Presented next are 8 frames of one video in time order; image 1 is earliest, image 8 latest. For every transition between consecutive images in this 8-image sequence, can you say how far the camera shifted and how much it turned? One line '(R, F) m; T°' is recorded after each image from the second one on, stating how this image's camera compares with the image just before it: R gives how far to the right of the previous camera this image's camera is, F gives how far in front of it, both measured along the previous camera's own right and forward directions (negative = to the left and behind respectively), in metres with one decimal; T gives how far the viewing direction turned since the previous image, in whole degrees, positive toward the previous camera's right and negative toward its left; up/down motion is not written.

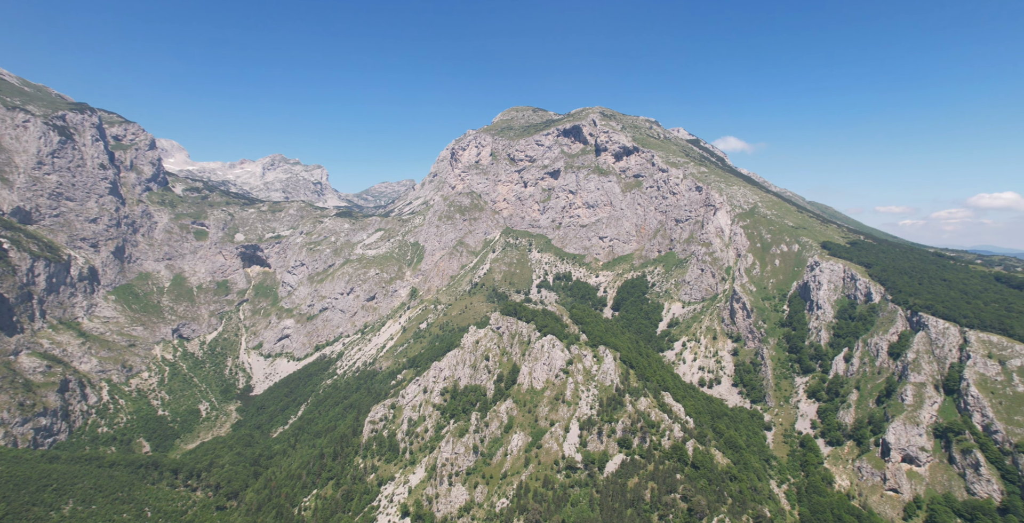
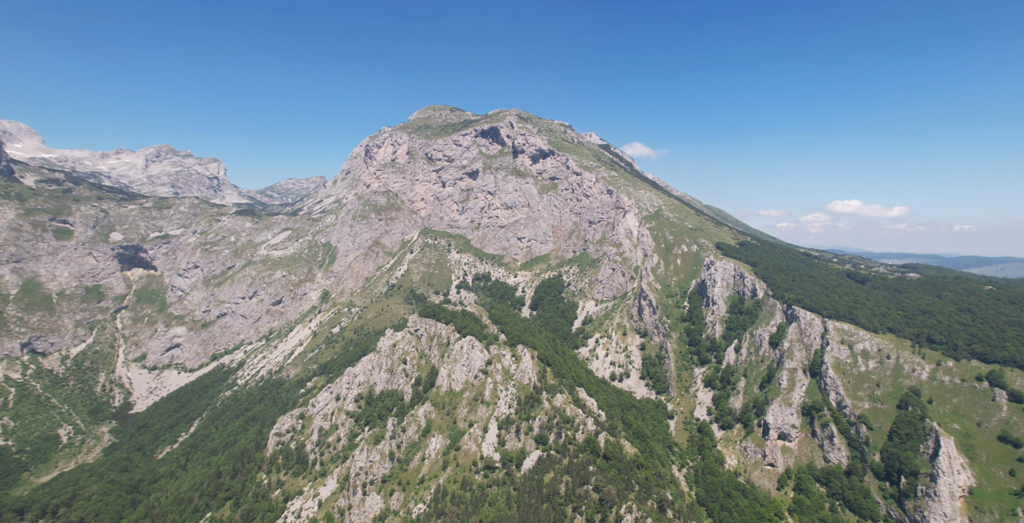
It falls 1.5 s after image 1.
(+3.9, -0.2) m; +9°
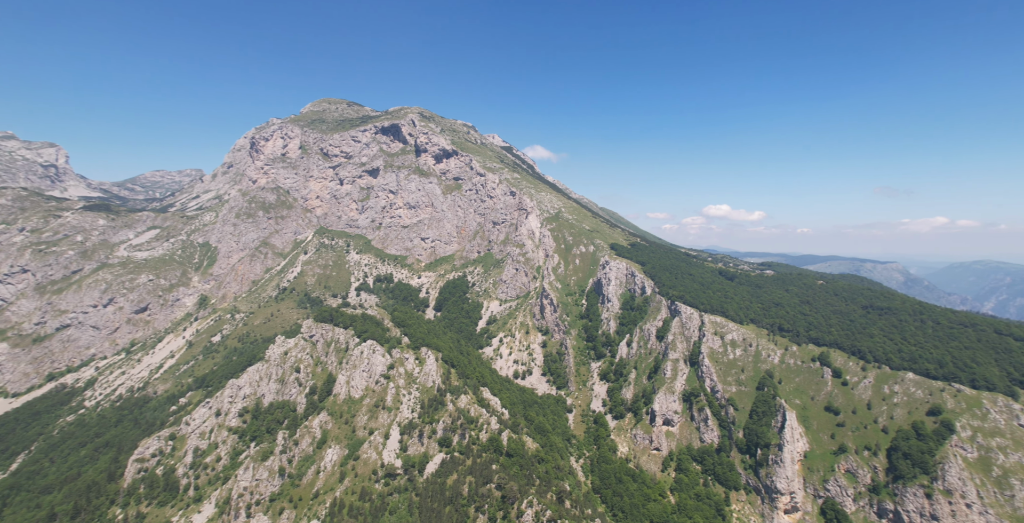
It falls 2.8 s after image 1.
(+5.3, -0.1) m; +11°
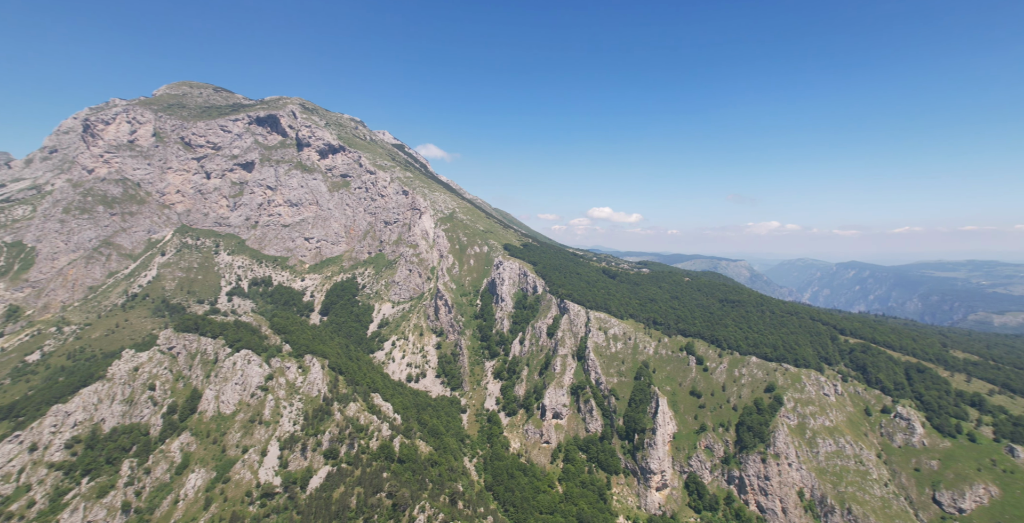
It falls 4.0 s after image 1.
(+4.2, 0.0) m; +12°
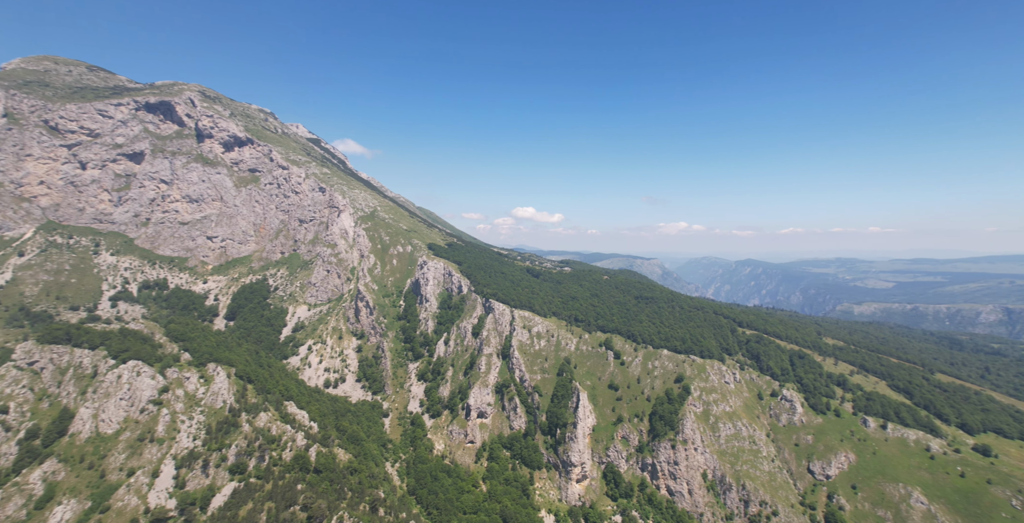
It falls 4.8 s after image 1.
(+3.5, -0.2) m; +8°
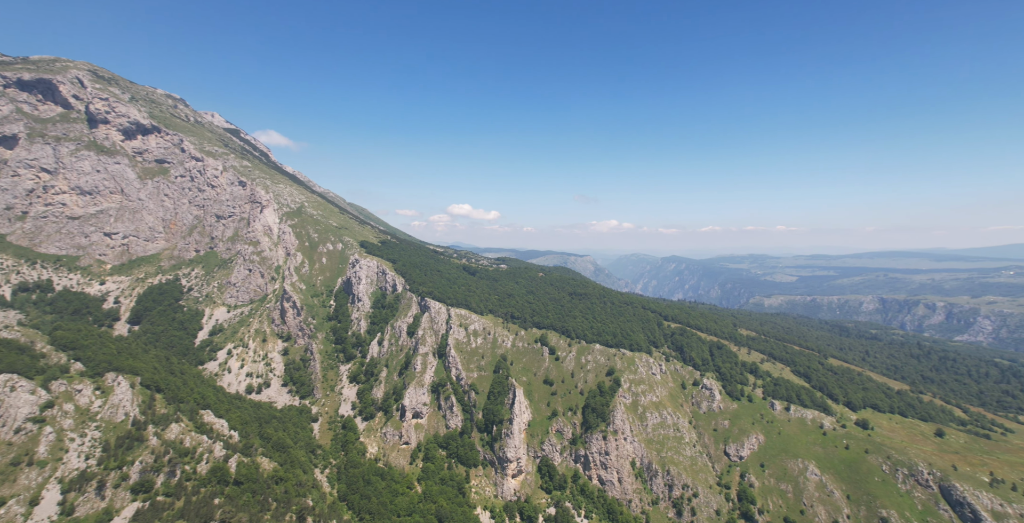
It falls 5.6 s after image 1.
(+2.9, +0.1) m; +7°
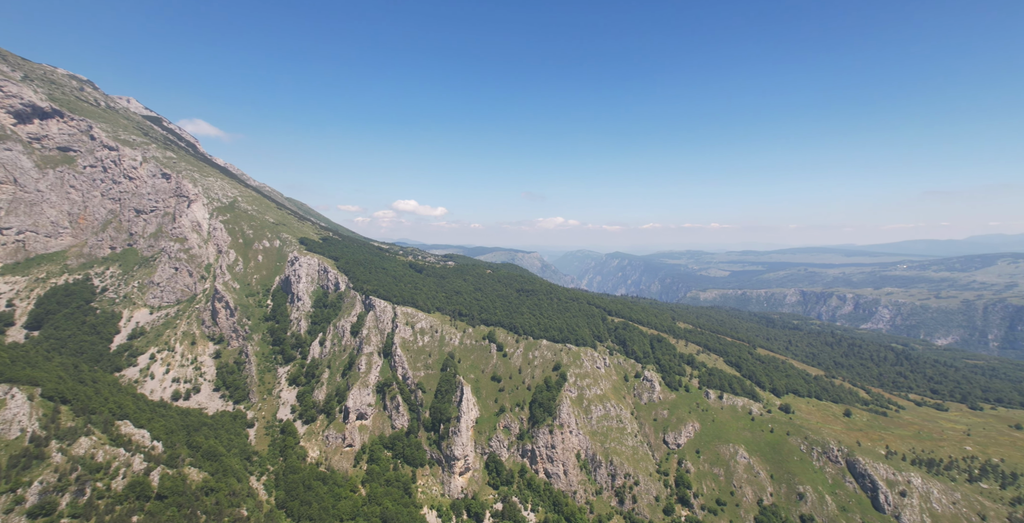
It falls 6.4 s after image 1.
(+2.4, +0.1) m; +6°
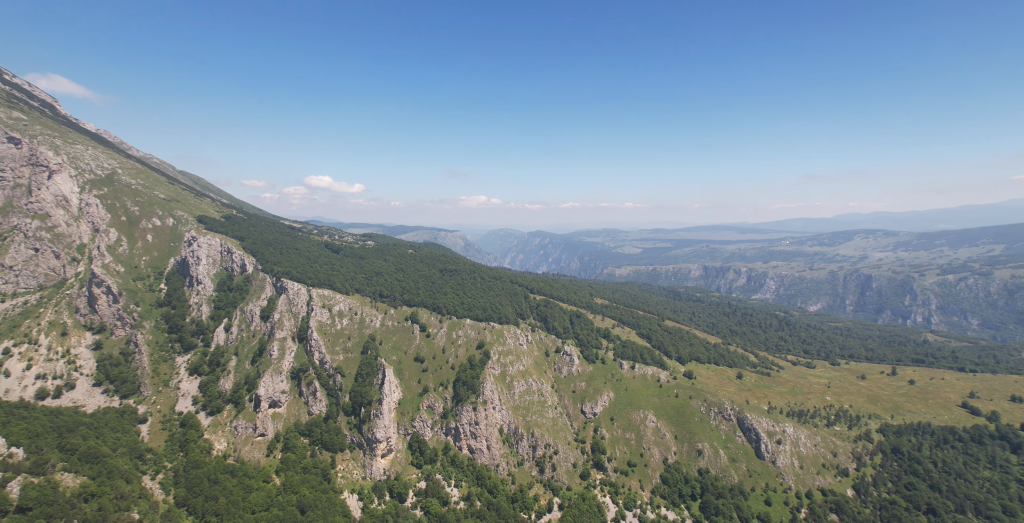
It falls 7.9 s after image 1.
(+3.4, +0.7) m; +9°
